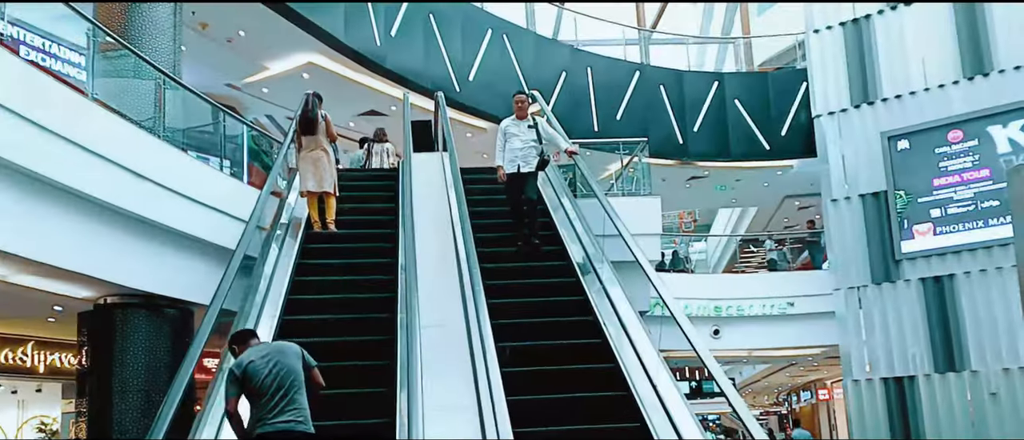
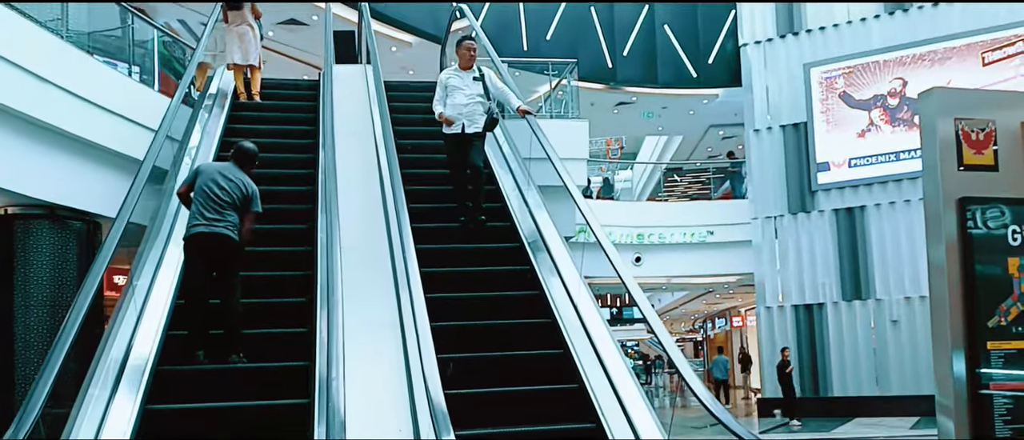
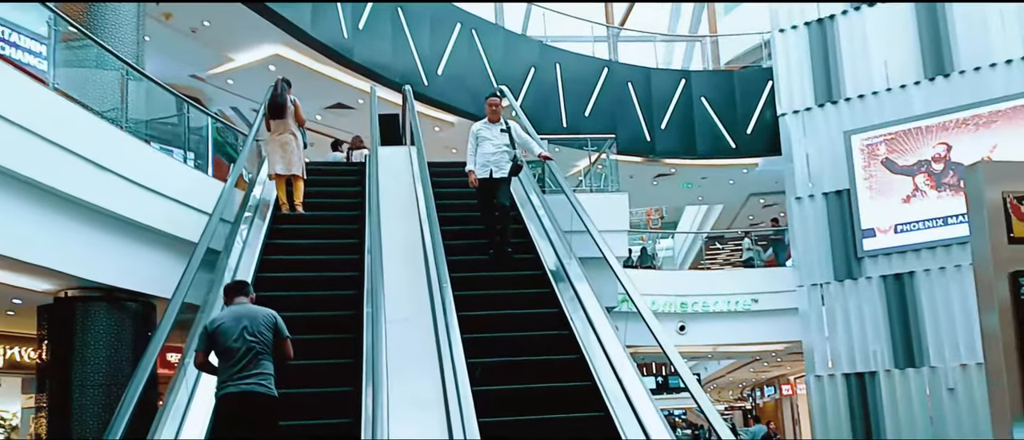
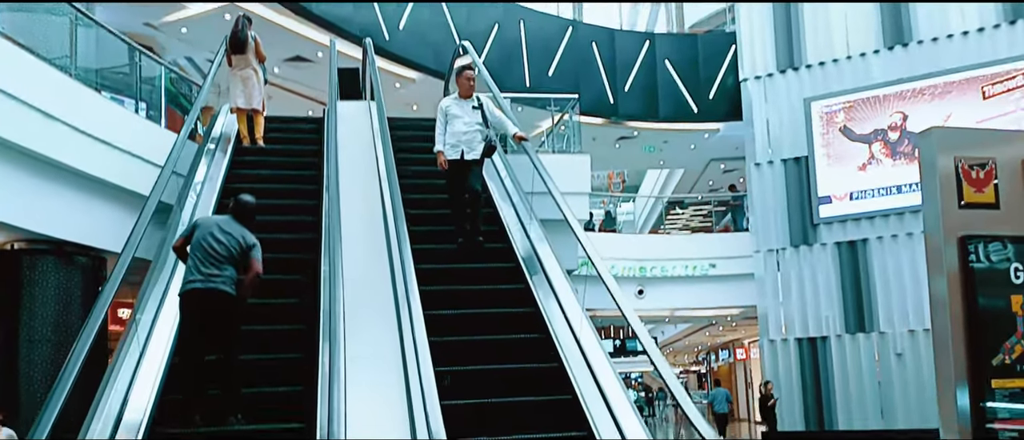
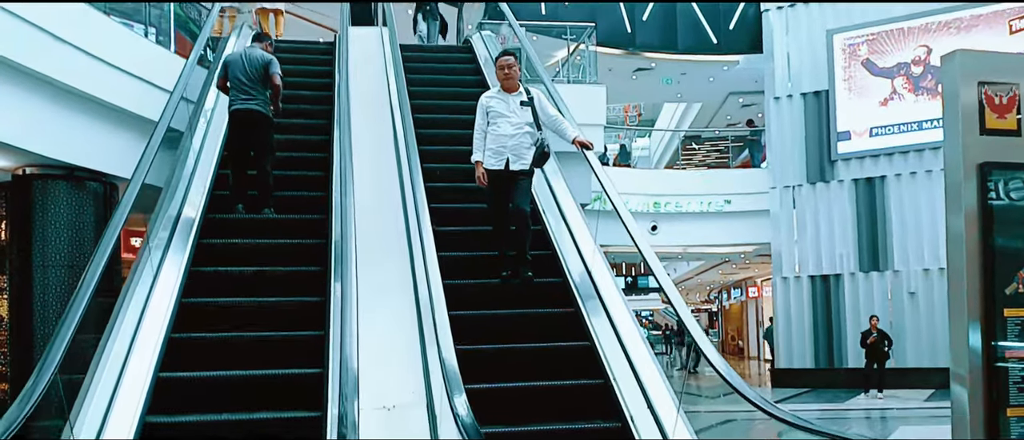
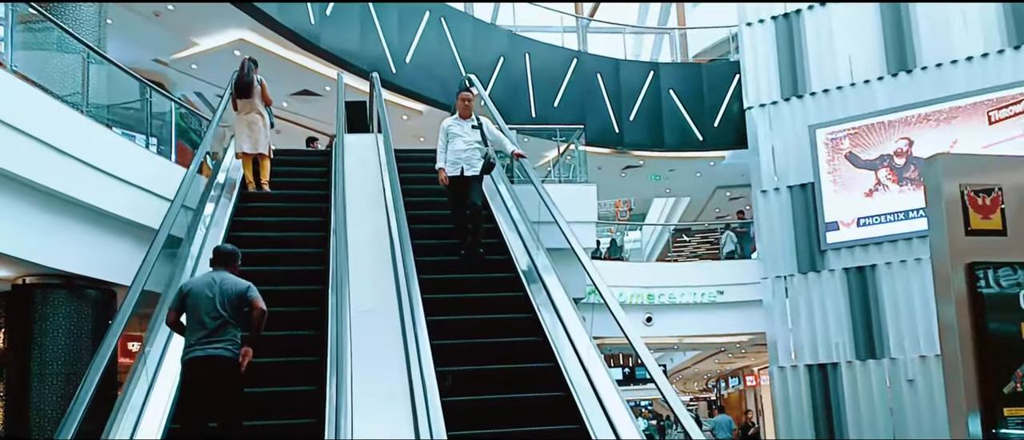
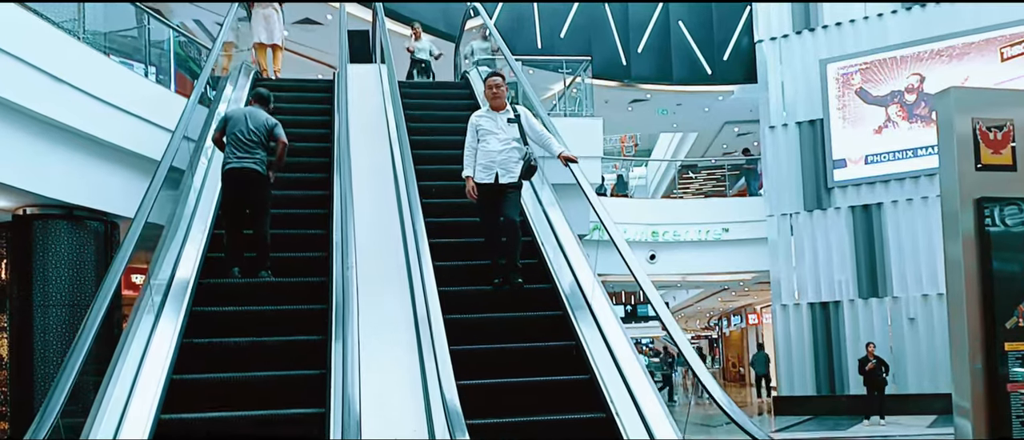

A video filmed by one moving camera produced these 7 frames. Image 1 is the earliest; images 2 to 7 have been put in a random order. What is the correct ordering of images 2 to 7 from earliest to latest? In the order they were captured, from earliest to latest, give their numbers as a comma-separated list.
3, 6, 4, 2, 7, 5
